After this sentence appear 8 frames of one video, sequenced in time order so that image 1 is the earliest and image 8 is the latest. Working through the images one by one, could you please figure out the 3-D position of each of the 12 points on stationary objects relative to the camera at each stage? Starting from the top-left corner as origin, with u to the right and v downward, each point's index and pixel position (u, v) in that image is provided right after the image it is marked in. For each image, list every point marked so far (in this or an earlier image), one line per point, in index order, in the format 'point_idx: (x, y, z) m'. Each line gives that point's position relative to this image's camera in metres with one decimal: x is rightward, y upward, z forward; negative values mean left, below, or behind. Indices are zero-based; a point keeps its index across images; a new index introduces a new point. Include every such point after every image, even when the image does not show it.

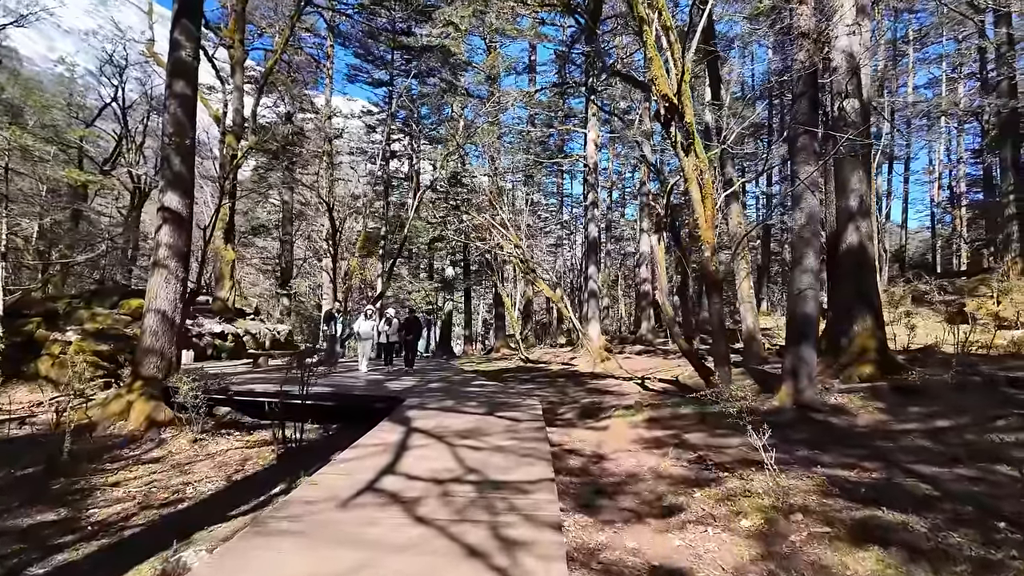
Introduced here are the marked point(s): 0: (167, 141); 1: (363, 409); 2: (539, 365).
0: (-4.9, +2.1, +8.5) m
1: (-1.9, -1.6, +7.6) m
2: (+0.7, -2.1, +16.0) m
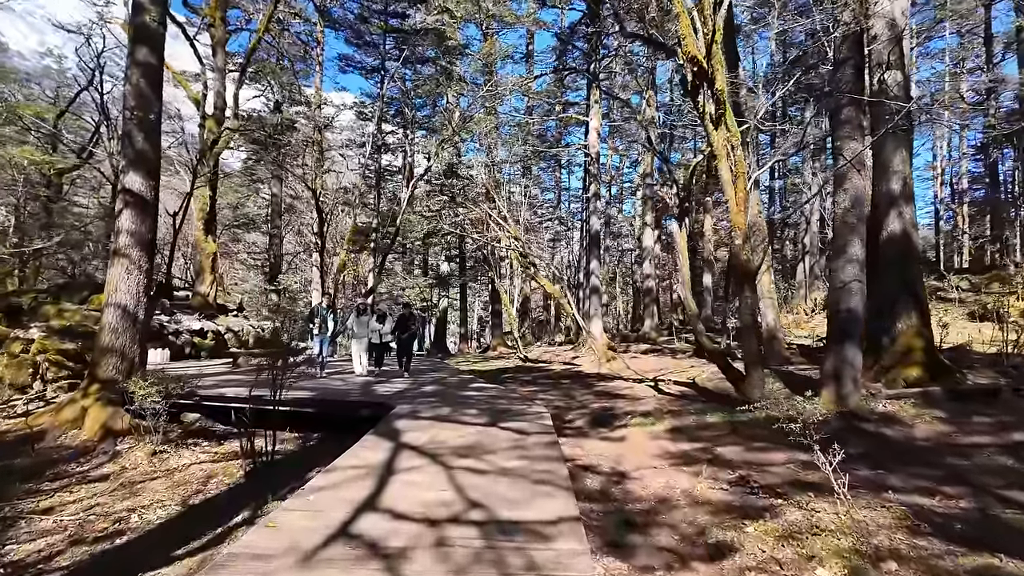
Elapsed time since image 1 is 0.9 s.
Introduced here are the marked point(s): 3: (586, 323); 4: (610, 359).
0: (-4.9, +2.2, +7.6) m
1: (-1.9, -1.5, +6.8) m
2: (+0.7, -2.0, +15.2) m
3: (+2.1, -1.0, +16.5) m
4: (+2.1, -1.6, +12.6) m
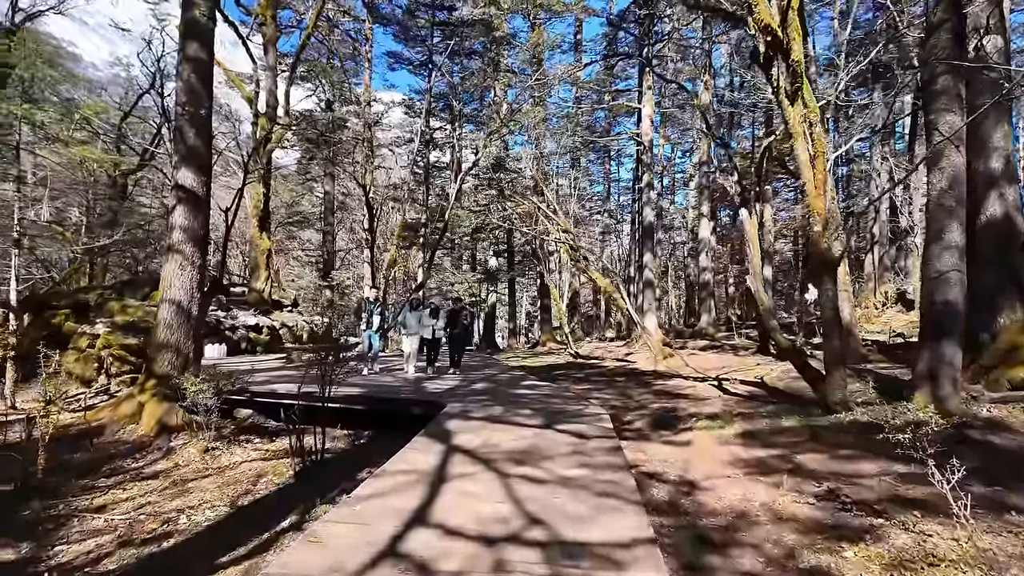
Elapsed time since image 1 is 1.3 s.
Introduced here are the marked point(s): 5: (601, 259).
0: (-4.2, +2.3, +7.6) m
1: (-1.3, -1.4, +6.6) m
2: (+2.0, -1.8, +14.7) m
3: (+3.5, -0.8, +16.0) m
4: (+3.1, -1.4, +12.1) m
5: (+2.7, +0.9, +17.8) m
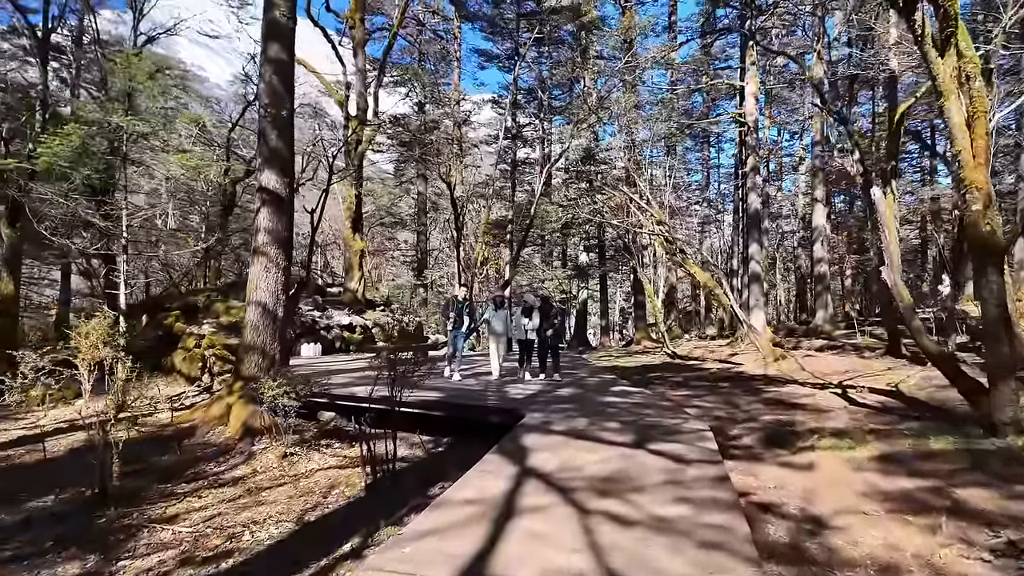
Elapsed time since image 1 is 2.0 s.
0: (-3.2, +2.2, +7.6) m
1: (-0.4, -1.4, +6.2) m
2: (+4.2, -1.7, +13.7) m
3: (+5.8, -0.7, +14.7) m
4: (+4.9, -1.3, +10.9) m
5: (+5.3, +1.0, +16.6) m
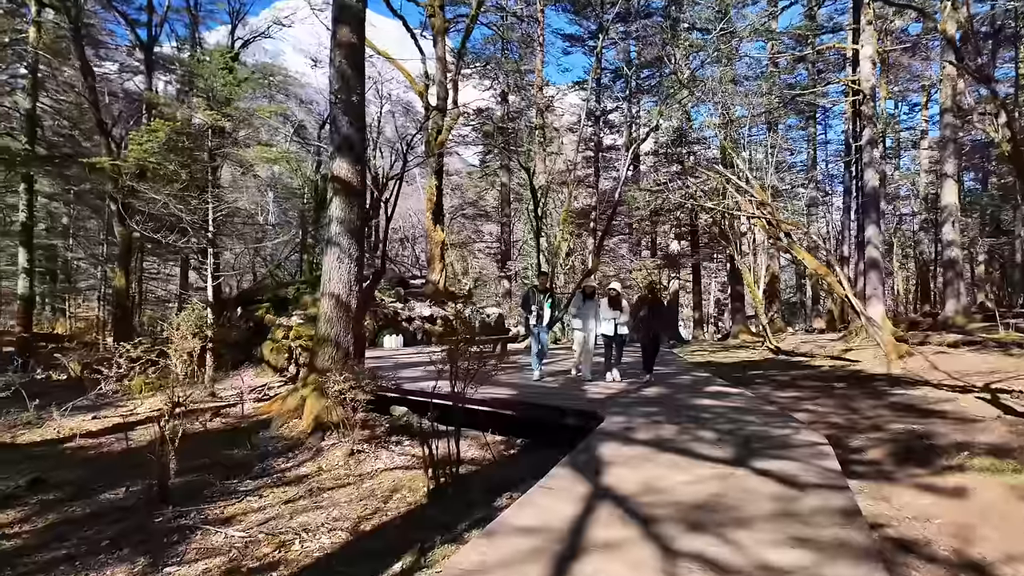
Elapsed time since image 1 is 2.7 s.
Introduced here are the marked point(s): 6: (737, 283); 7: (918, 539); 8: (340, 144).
0: (-2.2, +2.4, +7.4) m
1: (+0.4, -1.3, +5.6) m
2: (+6.0, -1.5, +12.4) m
3: (+7.7, -0.4, +13.1) m
4: (+6.3, -1.1, +9.5) m
5: (+7.5, +1.3, +15.1) m
6: (+7.6, +0.2, +20.0) m
7: (+2.3, -1.4, +3.4) m
8: (-2.1, +1.8, +7.4) m
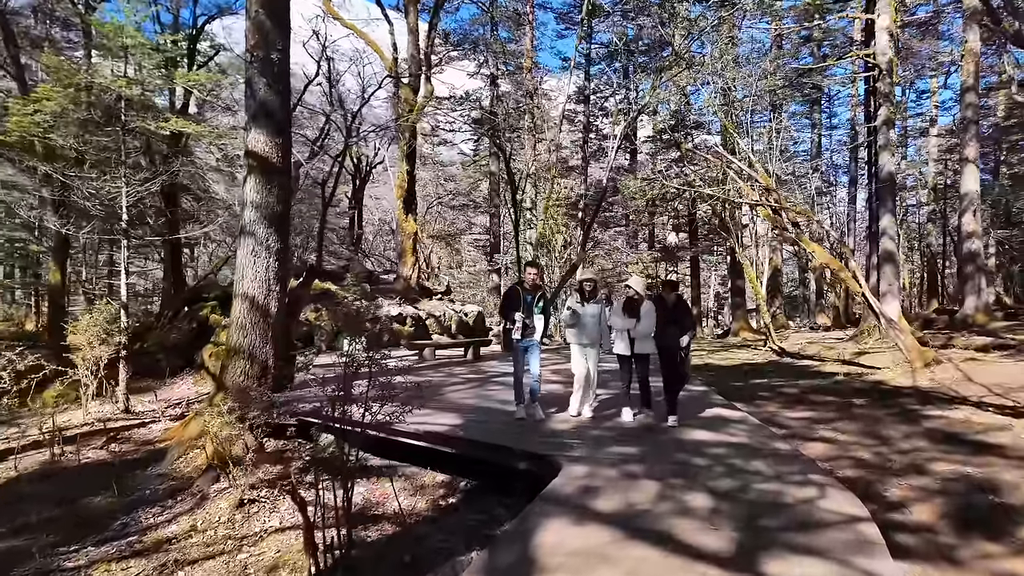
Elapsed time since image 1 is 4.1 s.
0: (-2.7, +2.4, +6.1) m
1: (-0.1, -1.3, +4.3) m
2: (+5.5, -1.4, +11.1) m
3: (+7.3, -0.3, +11.8) m
4: (+5.8, -1.1, +8.2) m
5: (+7.1, +1.4, +13.7) m
6: (+7.1, +0.3, +18.7) m
7: (+1.8, -1.5, +2.1) m
8: (-2.6, +1.8, +6.1) m
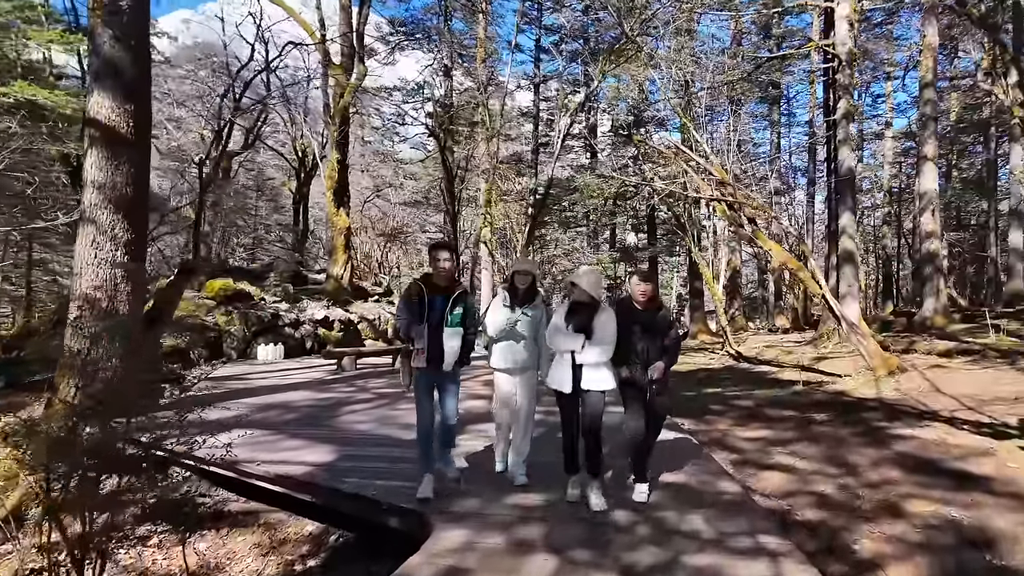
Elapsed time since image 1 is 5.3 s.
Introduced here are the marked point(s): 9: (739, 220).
0: (-3.5, +2.4, +5.0) m
1: (-0.8, -1.3, +3.3) m
2: (+4.4, -1.4, +10.4) m
3: (+6.1, -0.3, +11.2) m
4: (+4.9, -1.1, +7.6) m
5: (+5.8, +1.4, +13.1) m
6: (+5.6, +0.3, +18.0) m
7: (+1.2, -1.5, +1.2) m
8: (-3.4, +1.8, +4.9) m
9: (+4.8, +1.5, +12.6) m
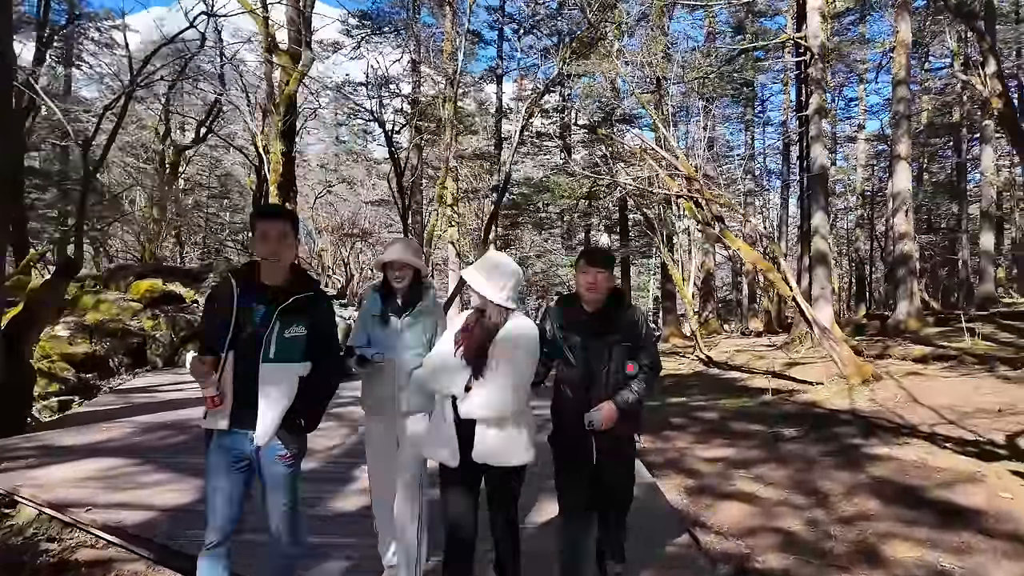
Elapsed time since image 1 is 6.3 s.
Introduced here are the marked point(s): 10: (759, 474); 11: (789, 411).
0: (-4.1, +2.4, +4.2) m
1: (-1.3, -1.3, +2.6) m
2: (+3.7, -1.5, +9.8) m
3: (+5.3, -0.4, +10.7) m
4: (+4.2, -1.1, +7.0) m
5: (+5.0, +1.3, +12.6) m
6: (+4.6, +0.2, +17.5) m
7: (+0.8, -1.5, +0.5) m
8: (-4.0, +1.8, +4.1) m
9: (+4.0, +1.4, +12.1) m
10: (+1.9, -1.4, +4.5) m
11: (+3.0, -1.3, +6.4) m
